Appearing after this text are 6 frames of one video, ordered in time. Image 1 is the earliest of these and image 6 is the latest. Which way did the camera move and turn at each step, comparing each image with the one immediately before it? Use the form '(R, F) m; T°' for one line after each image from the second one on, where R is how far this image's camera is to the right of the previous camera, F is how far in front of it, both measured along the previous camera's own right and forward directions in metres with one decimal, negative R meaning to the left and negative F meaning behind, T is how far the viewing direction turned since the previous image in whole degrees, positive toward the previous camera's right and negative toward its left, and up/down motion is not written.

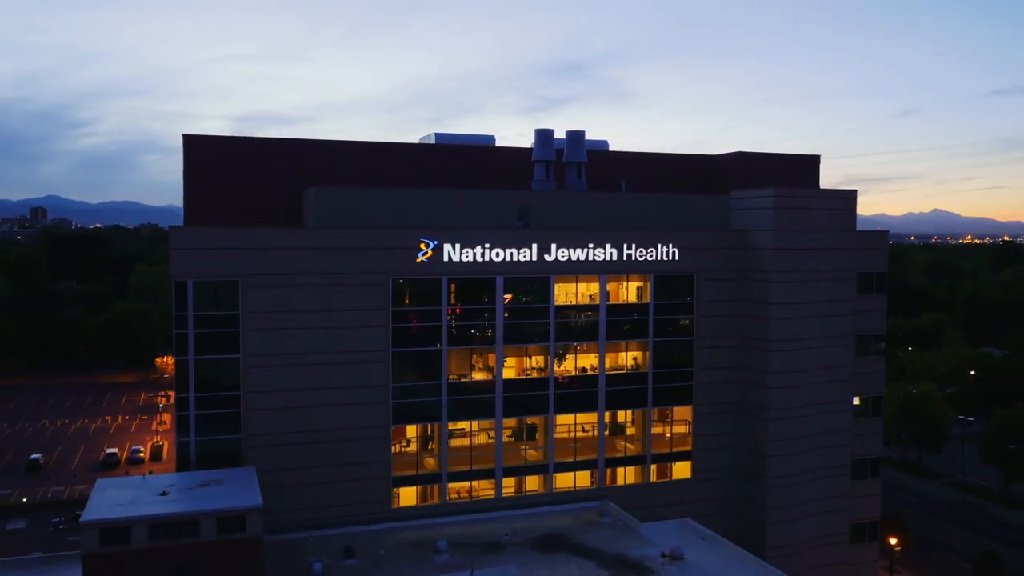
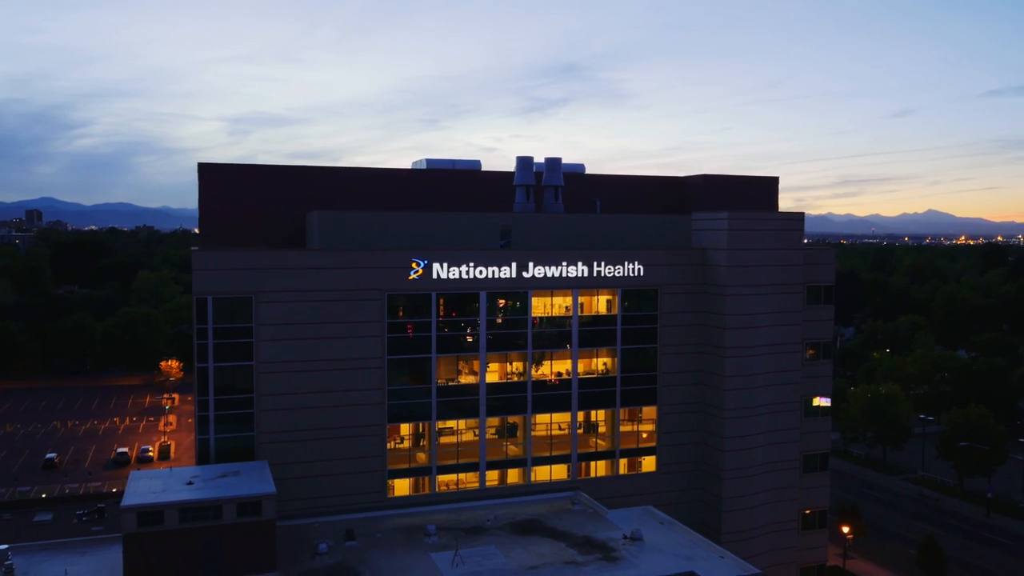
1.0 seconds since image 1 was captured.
(+0.4, -2.2) m; 0°
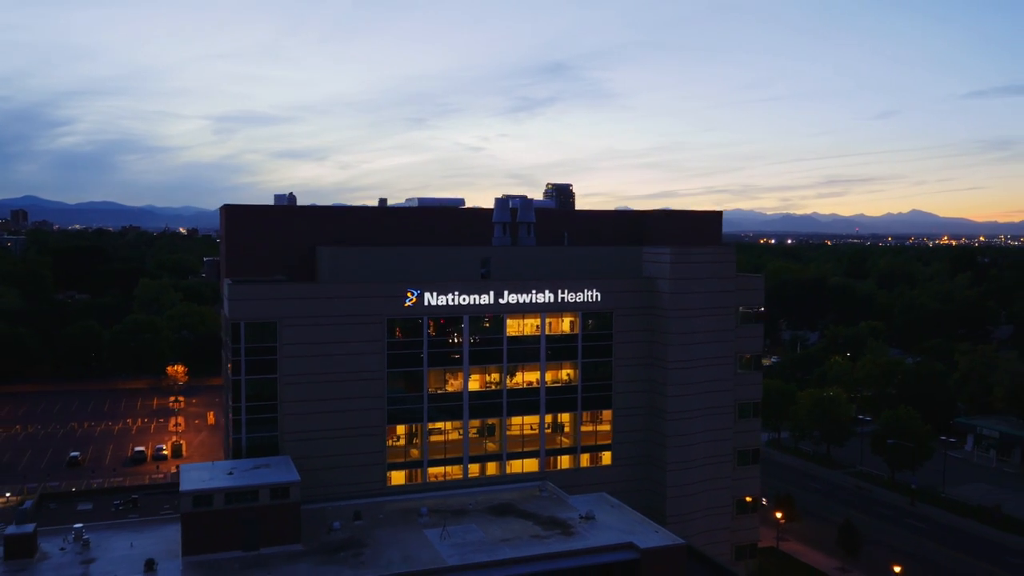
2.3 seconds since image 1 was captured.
(+0.3, -4.2) m; +1°
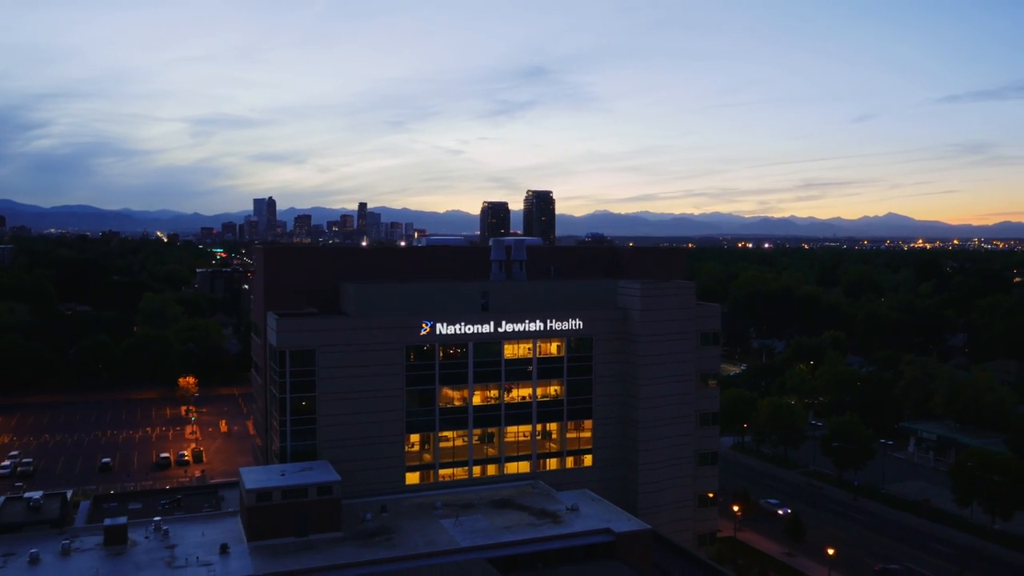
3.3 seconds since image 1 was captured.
(-0.6, -4.8) m; +1°
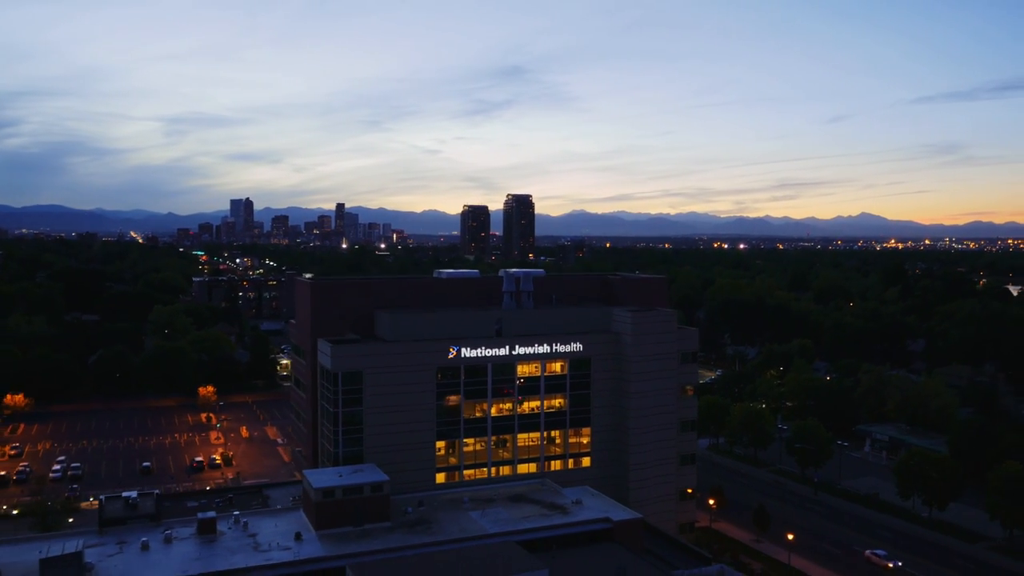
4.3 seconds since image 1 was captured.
(-1.6, -5.5) m; +2°
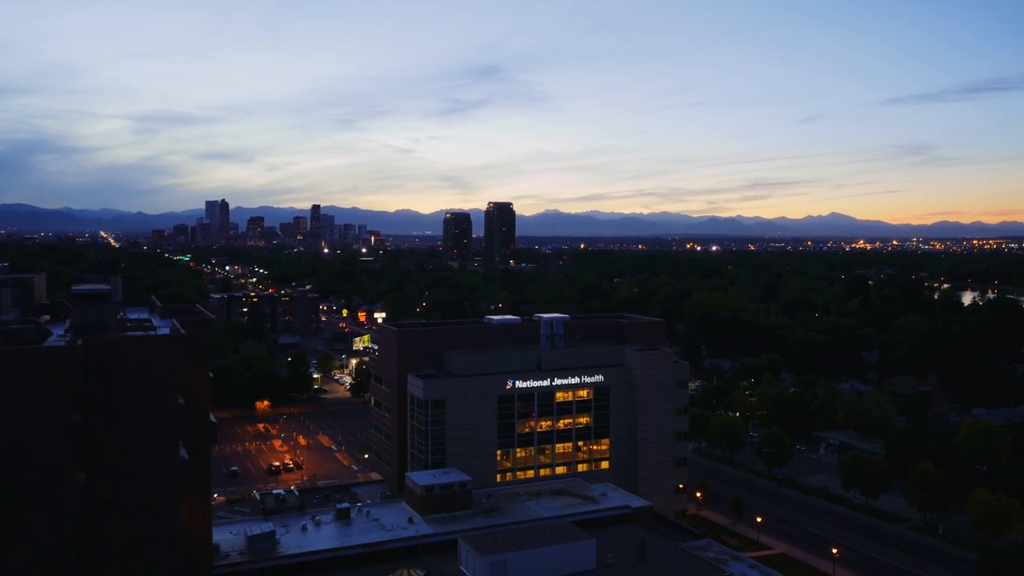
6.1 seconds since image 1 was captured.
(-4.0, -11.4) m; +2°
